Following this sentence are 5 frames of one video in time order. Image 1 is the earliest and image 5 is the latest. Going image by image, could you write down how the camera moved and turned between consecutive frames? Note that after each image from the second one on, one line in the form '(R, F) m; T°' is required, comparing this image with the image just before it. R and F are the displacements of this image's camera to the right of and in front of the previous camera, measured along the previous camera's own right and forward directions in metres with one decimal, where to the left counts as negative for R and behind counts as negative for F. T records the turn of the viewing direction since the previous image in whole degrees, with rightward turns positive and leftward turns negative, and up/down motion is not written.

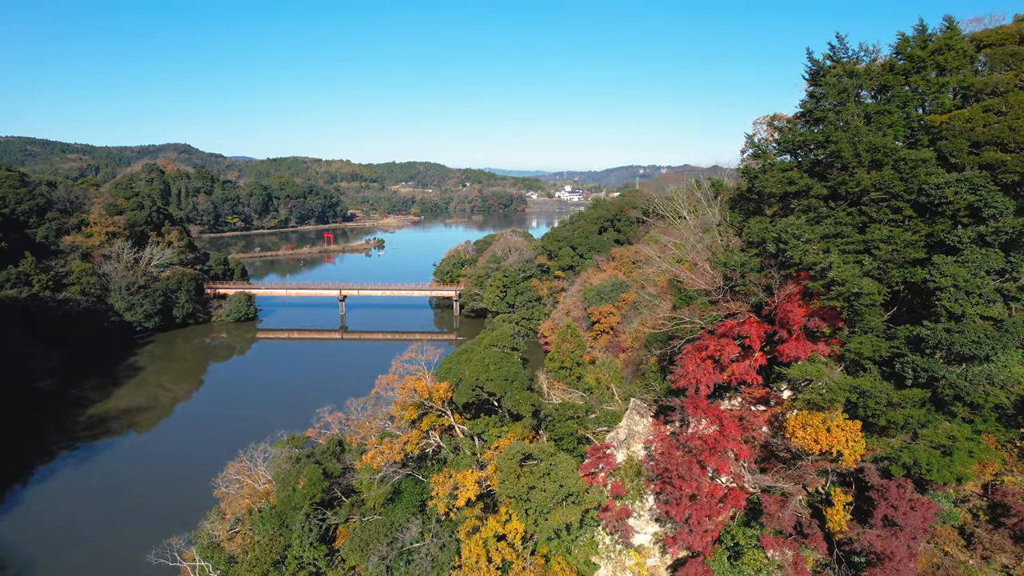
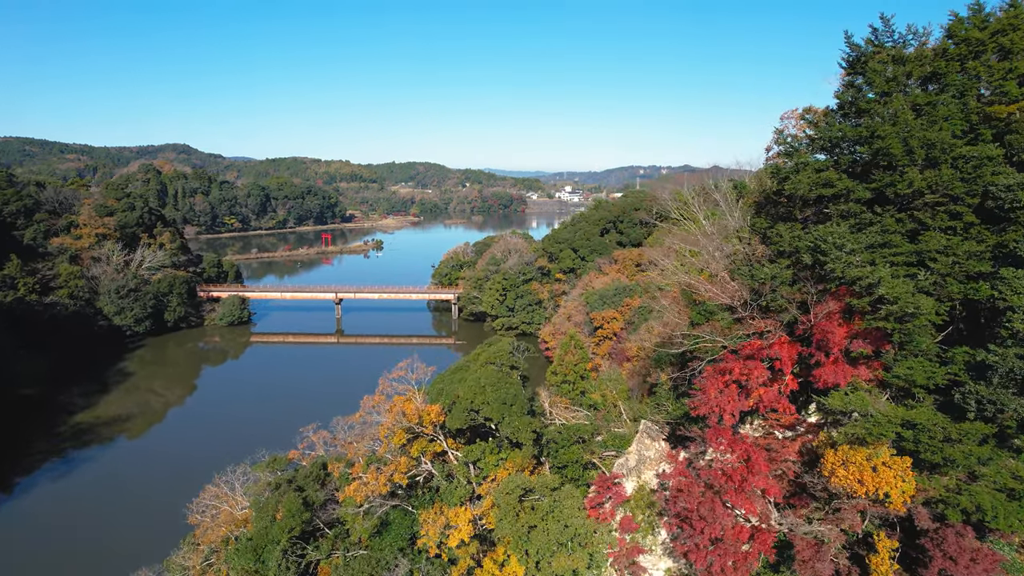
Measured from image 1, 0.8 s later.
(0.0, +0.8) m; 0°
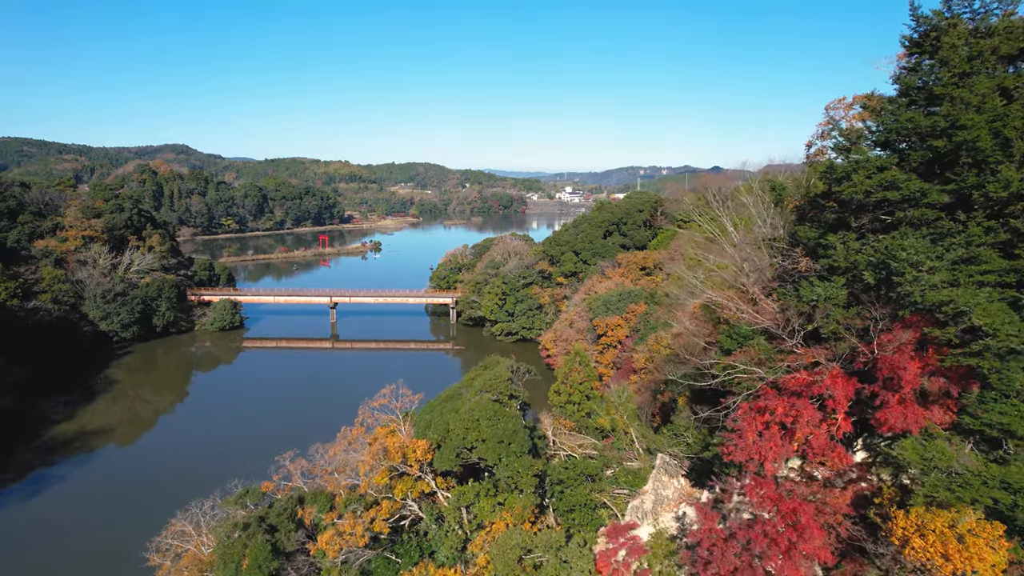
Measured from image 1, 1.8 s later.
(0.0, +1.0) m; 0°
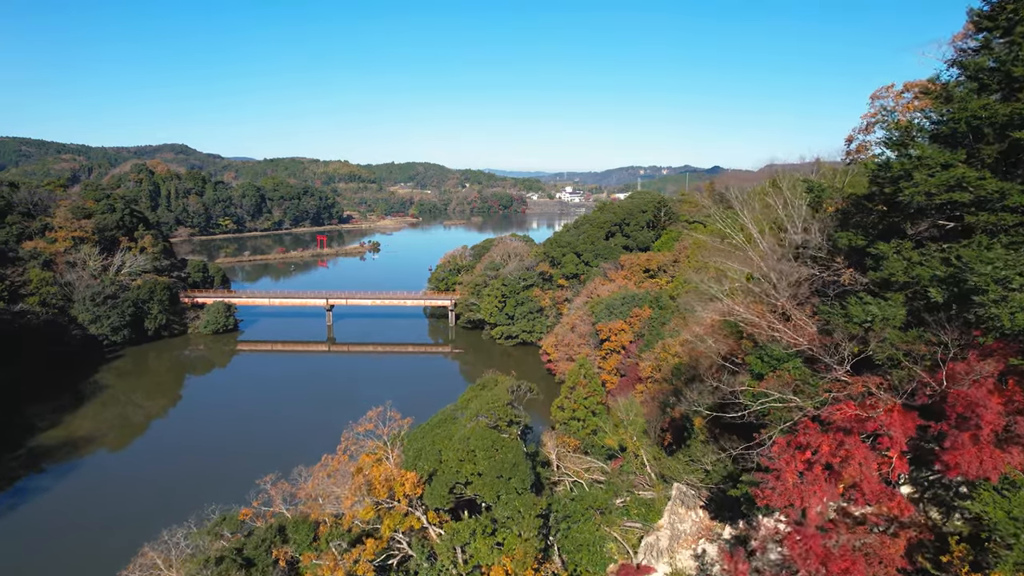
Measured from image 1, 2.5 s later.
(0.0, +0.7) m; 0°
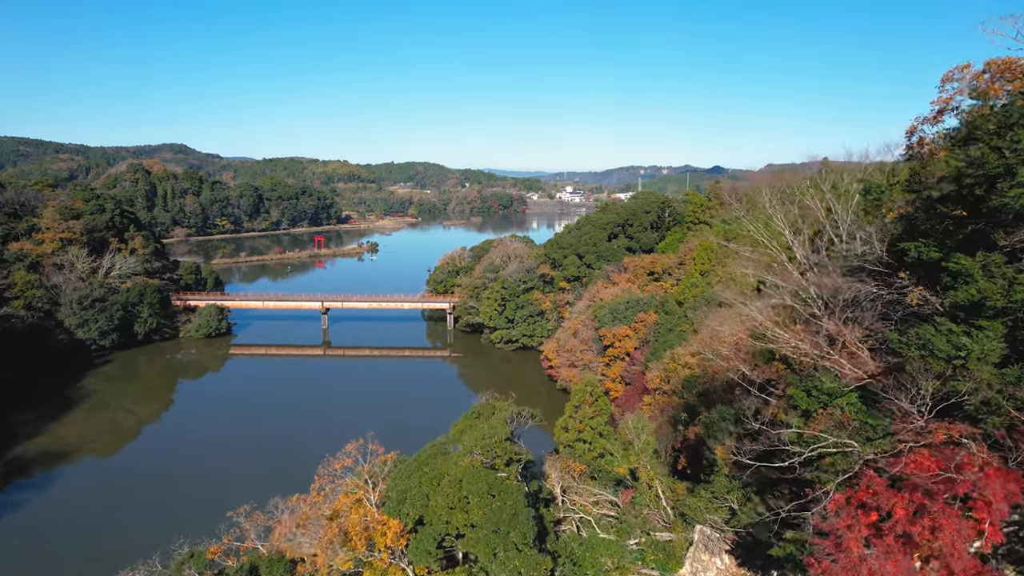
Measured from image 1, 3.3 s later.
(0.0, +0.8) m; 0°
